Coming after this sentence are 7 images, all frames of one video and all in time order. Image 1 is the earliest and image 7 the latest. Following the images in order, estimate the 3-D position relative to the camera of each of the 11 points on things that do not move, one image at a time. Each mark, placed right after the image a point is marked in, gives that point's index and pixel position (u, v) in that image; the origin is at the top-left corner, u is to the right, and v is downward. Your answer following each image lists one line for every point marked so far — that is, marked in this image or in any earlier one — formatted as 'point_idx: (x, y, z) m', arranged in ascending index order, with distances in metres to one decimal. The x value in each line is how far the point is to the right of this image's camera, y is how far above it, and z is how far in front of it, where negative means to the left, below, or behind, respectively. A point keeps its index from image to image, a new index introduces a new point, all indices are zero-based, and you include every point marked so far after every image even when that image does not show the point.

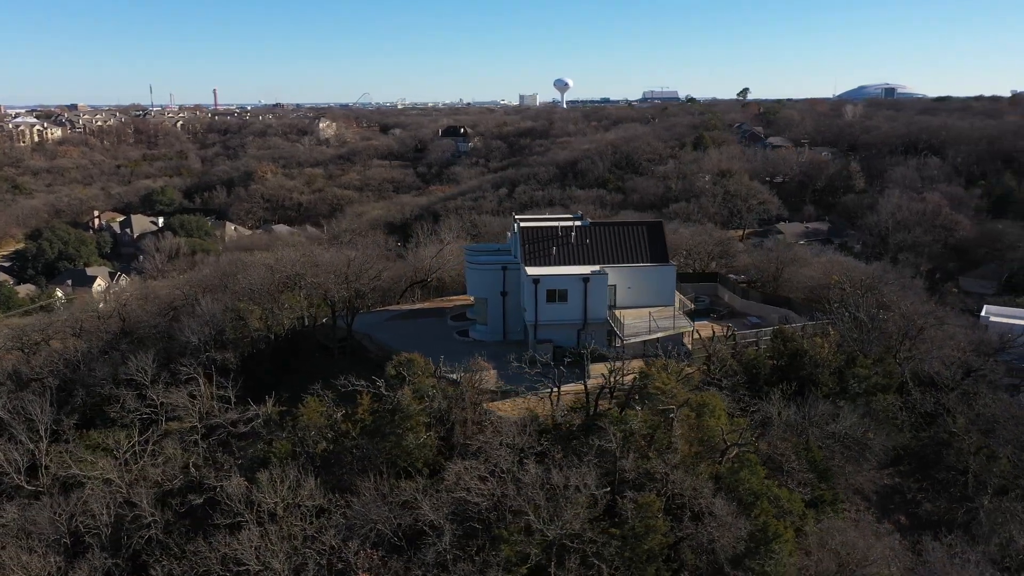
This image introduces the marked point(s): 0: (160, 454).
0: (-8.3, -3.9, +19.3) m
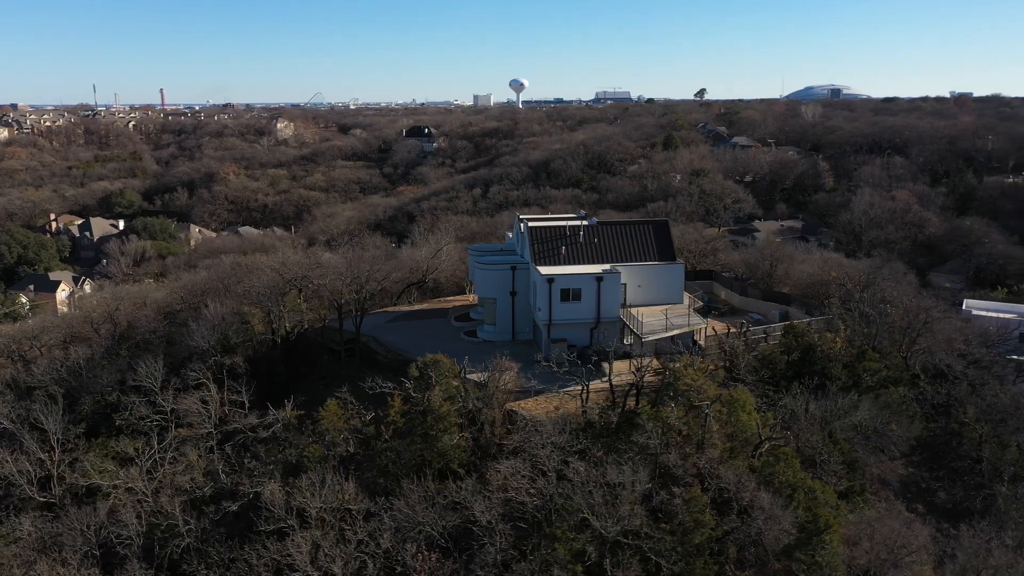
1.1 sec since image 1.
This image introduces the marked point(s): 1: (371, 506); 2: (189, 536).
0: (-7.7, -4.0, +18.8) m
1: (-2.6, -4.1, +15.3) m
2: (-6.2, -4.8, +15.9) m
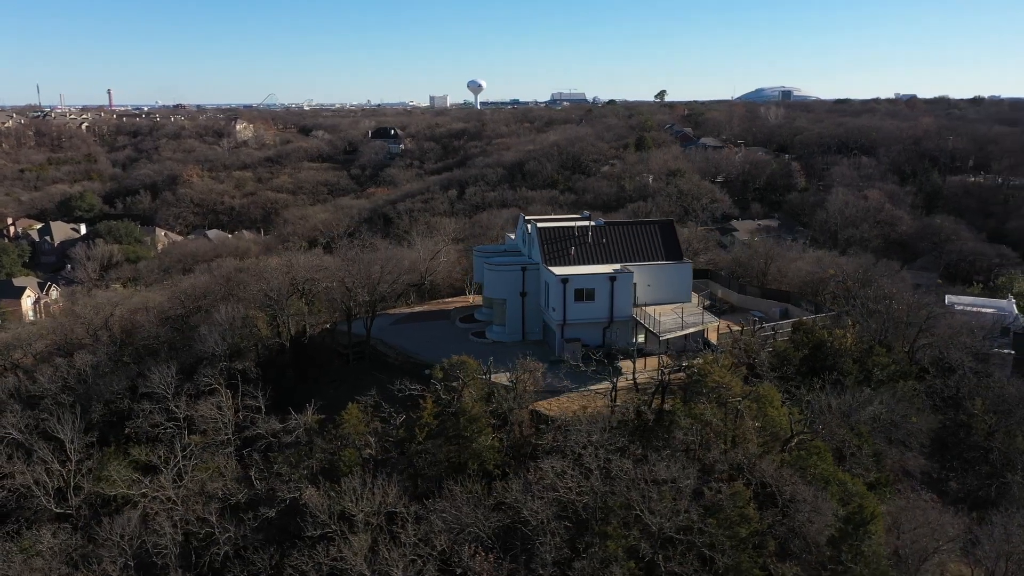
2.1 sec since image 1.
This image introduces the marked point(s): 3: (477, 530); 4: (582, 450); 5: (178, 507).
0: (-7.0, -4.1, +18.5) m
1: (-1.8, -4.2, +15.2) m
2: (-5.4, -4.9, +15.6) m
3: (-0.6, -4.2, +14.0) m
4: (+1.4, -3.2, +16.4) m
5: (-6.7, -4.4, +16.5) m
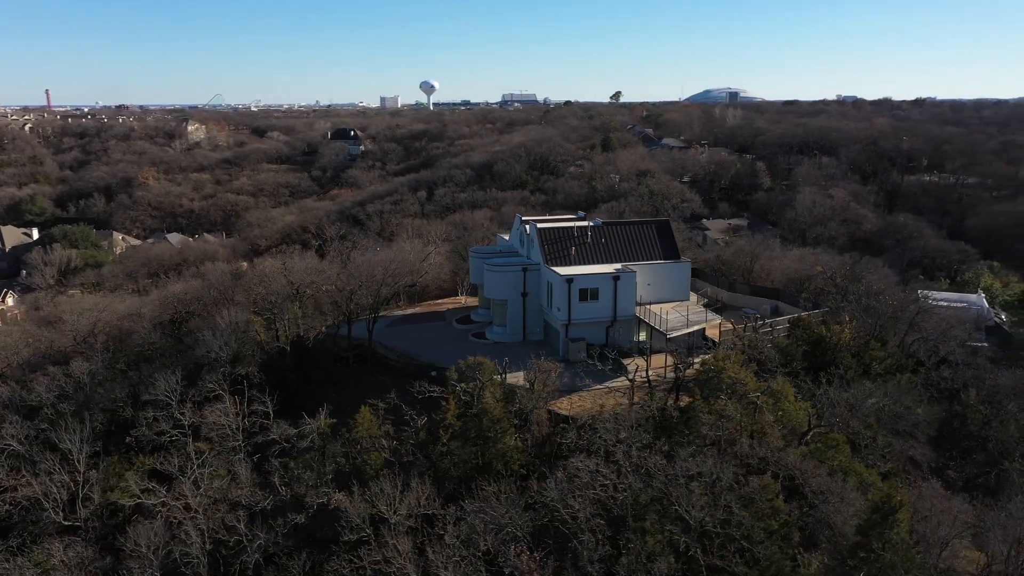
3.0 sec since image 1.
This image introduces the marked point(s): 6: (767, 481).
0: (-6.5, -4.1, +18.2) m
1: (-1.1, -4.2, +15.2) m
2: (-4.7, -4.9, +15.4) m
3: (+0.1, -4.2, +14.1) m
4: (+2.0, -3.2, +16.6) m
5: (-6.1, -4.5, +16.2) m
6: (+4.8, -3.6, +15.3) m
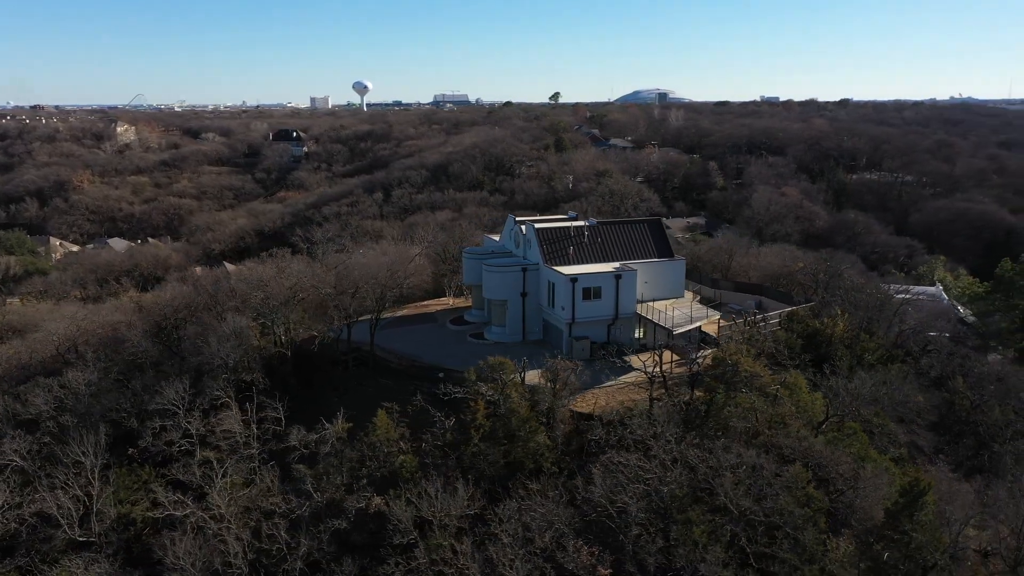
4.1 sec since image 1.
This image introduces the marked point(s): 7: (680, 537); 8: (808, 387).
0: (-5.9, -4.3, +17.9) m
1: (-0.3, -4.2, +15.3) m
2: (-3.9, -5.0, +15.2) m
3: (+1.1, -4.1, +14.3) m
4: (+2.7, -3.2, +16.9) m
5: (-5.3, -4.6, +15.9) m
6: (+5.6, -3.5, +15.9) m
7: (+2.9, -4.3, +14.3) m
8: (+7.0, -2.3, +19.4) m
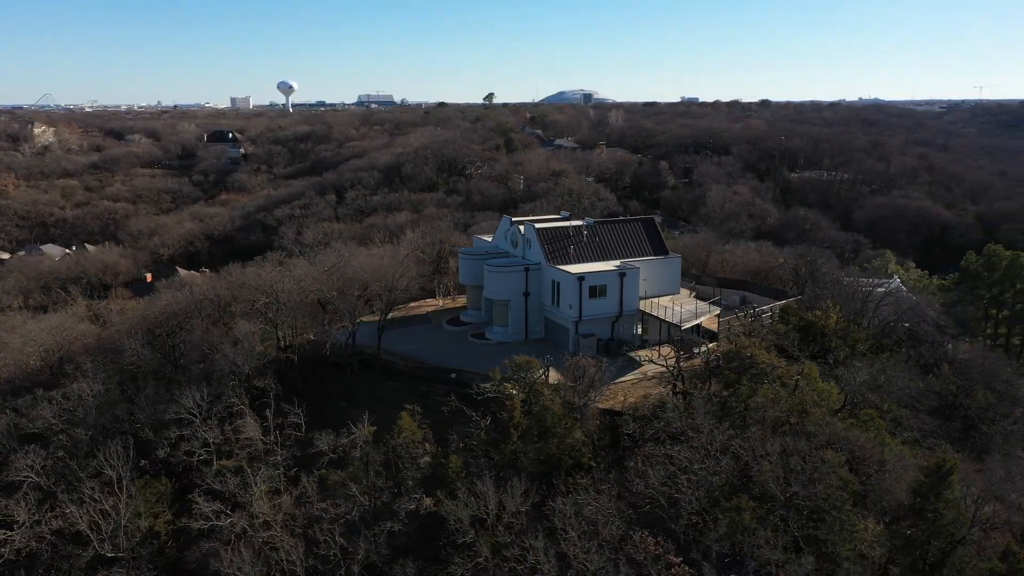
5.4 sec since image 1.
0: (-5.0, -4.3, +17.6) m
1: (+0.8, -4.2, +15.6) m
2: (-2.8, -5.1, +15.1) m
3: (+2.2, -4.1, +14.7) m
4: (+3.6, -3.1, +17.4) m
5: (-4.3, -4.7, +15.7) m
6: (+6.6, -3.4, +16.6) m
7: (+4.0, -4.2, +14.8) m
8: (+7.6, -2.2, +20.2) m
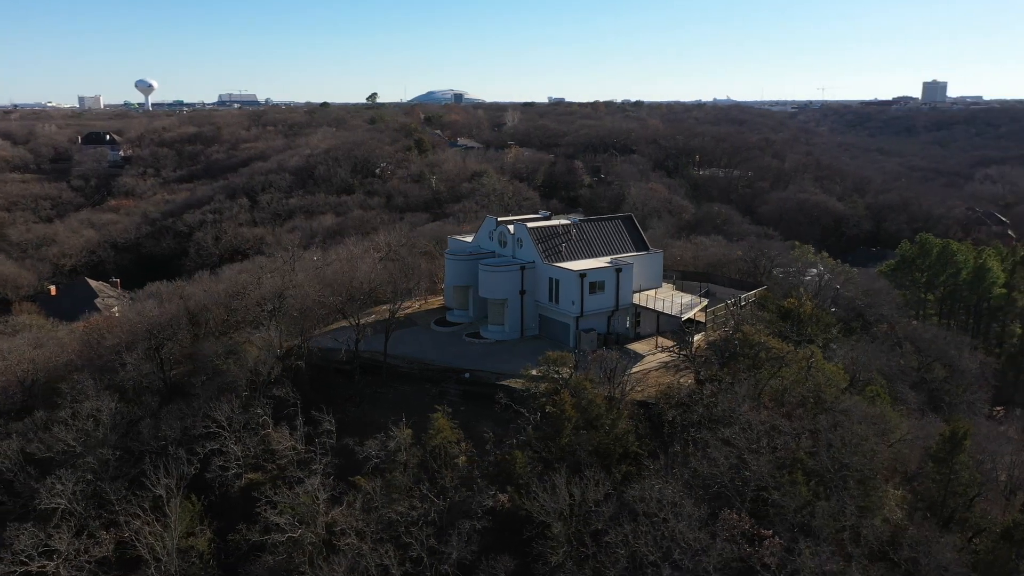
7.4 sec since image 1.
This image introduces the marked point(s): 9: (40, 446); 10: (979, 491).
0: (-3.8, -4.4, +17.3) m
1: (+2.3, -4.1, +16.2) m
2: (-1.1, -5.1, +15.2) m
3: (+3.8, -4.0, +15.5) m
4: (+4.8, -2.9, +18.4) m
5: (-2.7, -4.7, +15.5) m
6: (+7.8, -3.1, +18.1) m
7: (+5.6, -4.0, +15.9) m
8: (+8.2, -1.9, +21.9) m
9: (-10.6, -3.5, +18.3) m
10: (+10.1, -4.3, +17.6) m
